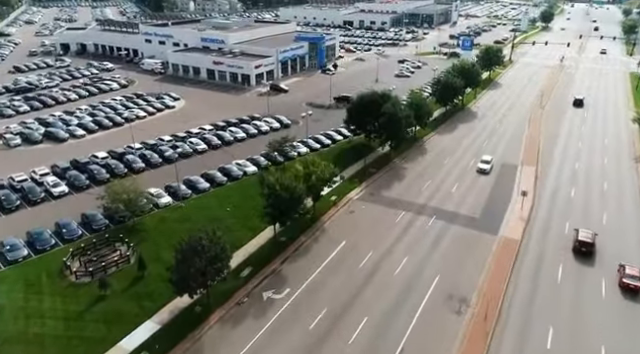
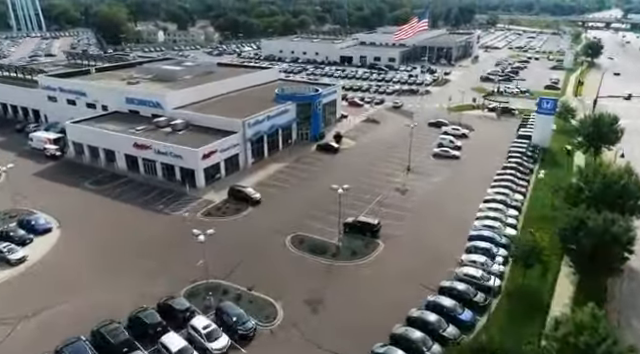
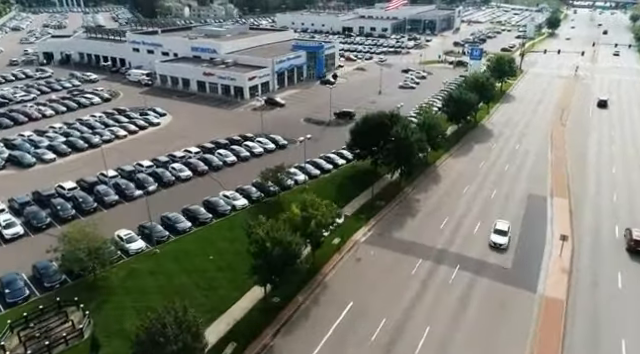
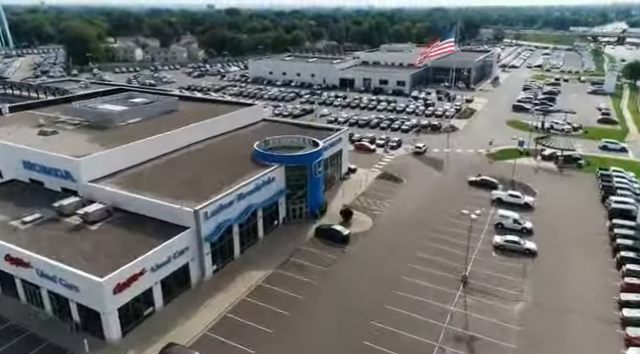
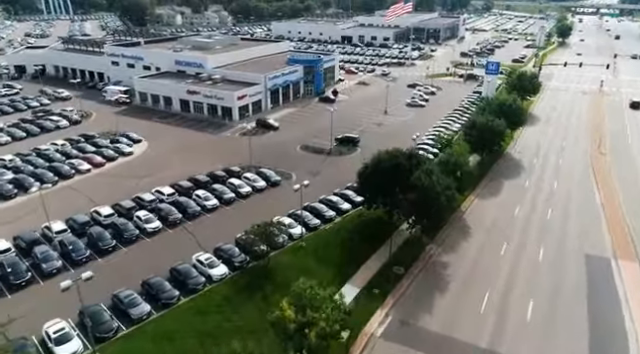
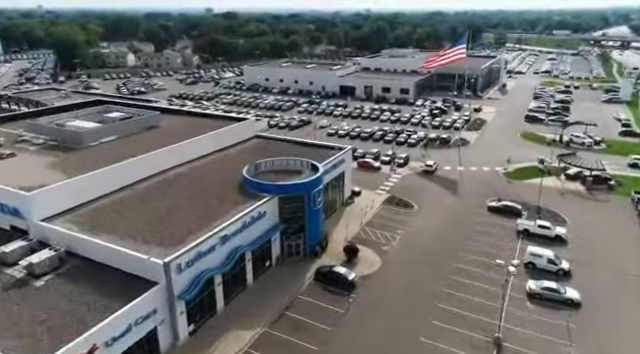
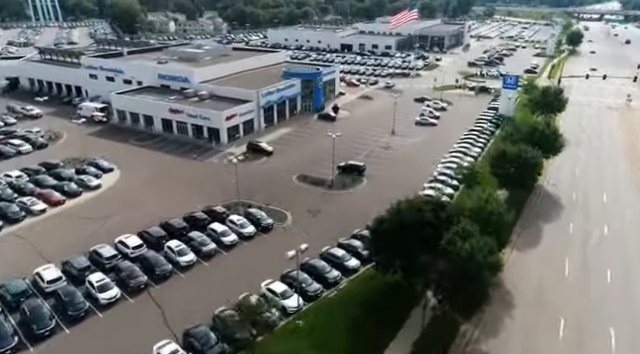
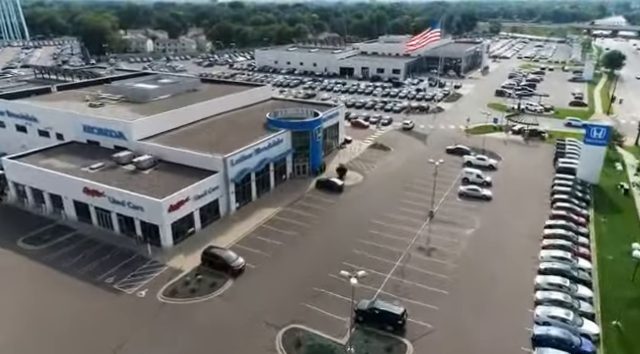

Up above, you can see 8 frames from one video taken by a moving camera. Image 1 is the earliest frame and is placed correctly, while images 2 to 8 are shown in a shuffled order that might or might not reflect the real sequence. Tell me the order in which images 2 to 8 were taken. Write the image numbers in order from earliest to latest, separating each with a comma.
3, 5, 7, 2, 8, 4, 6
